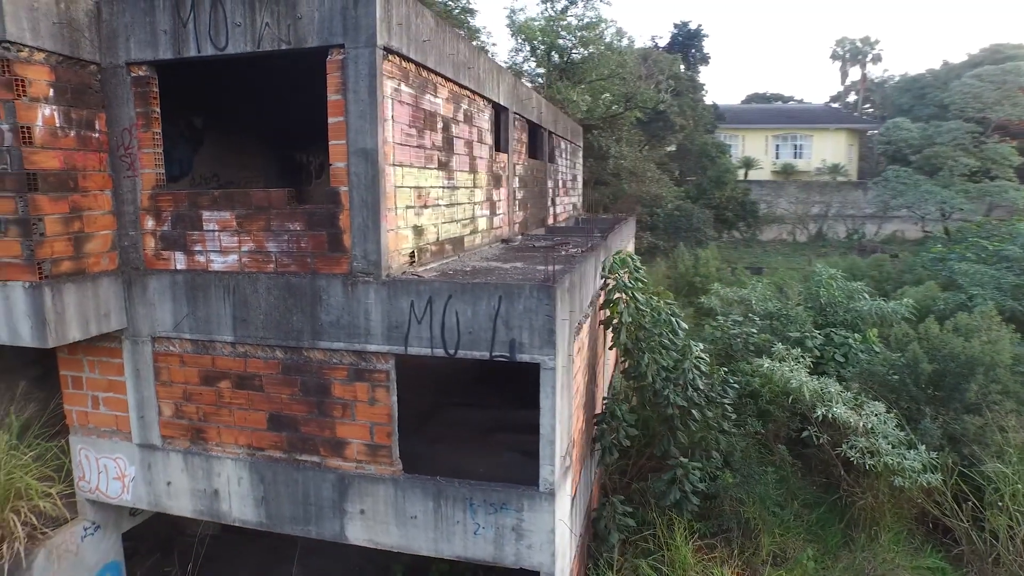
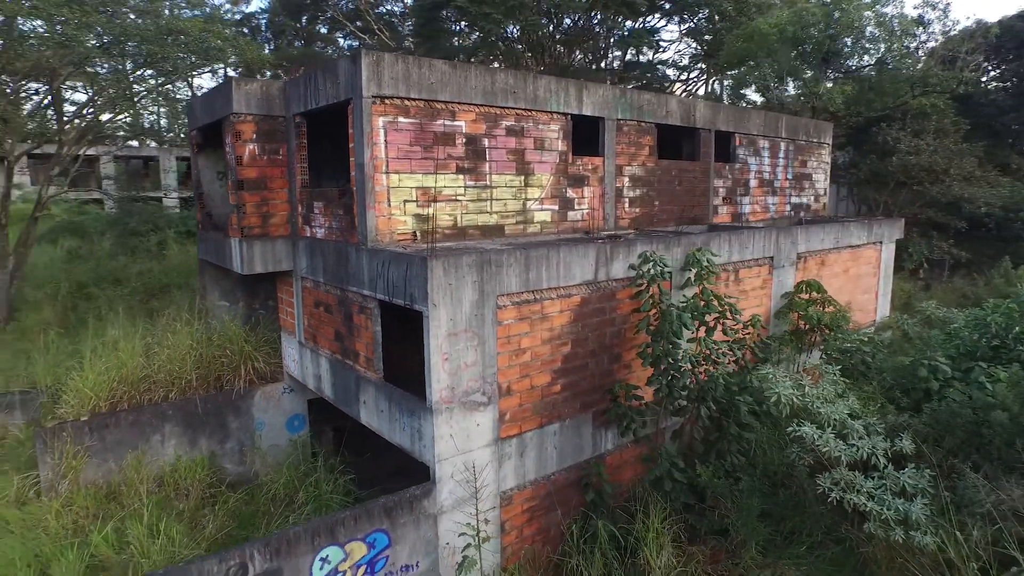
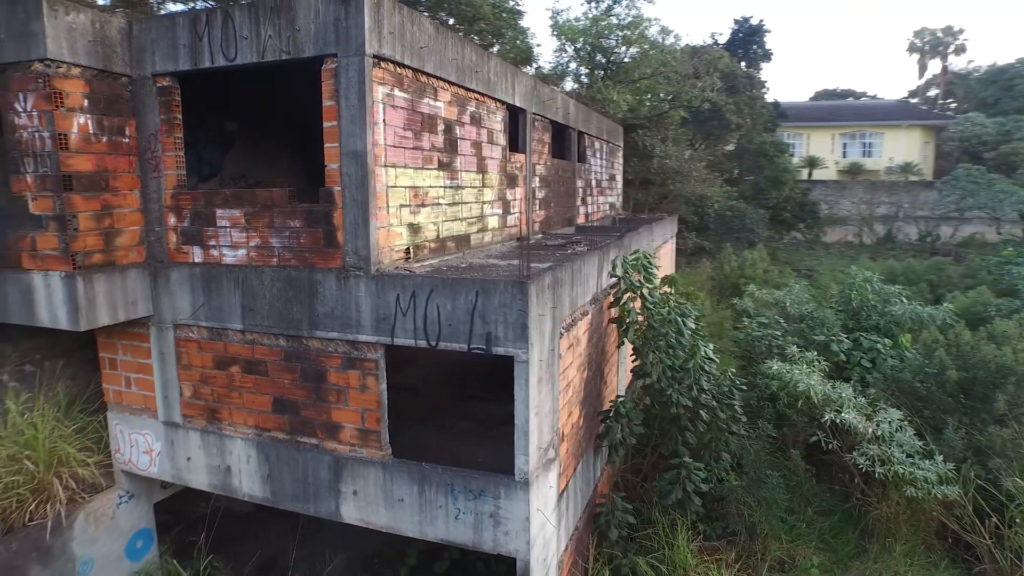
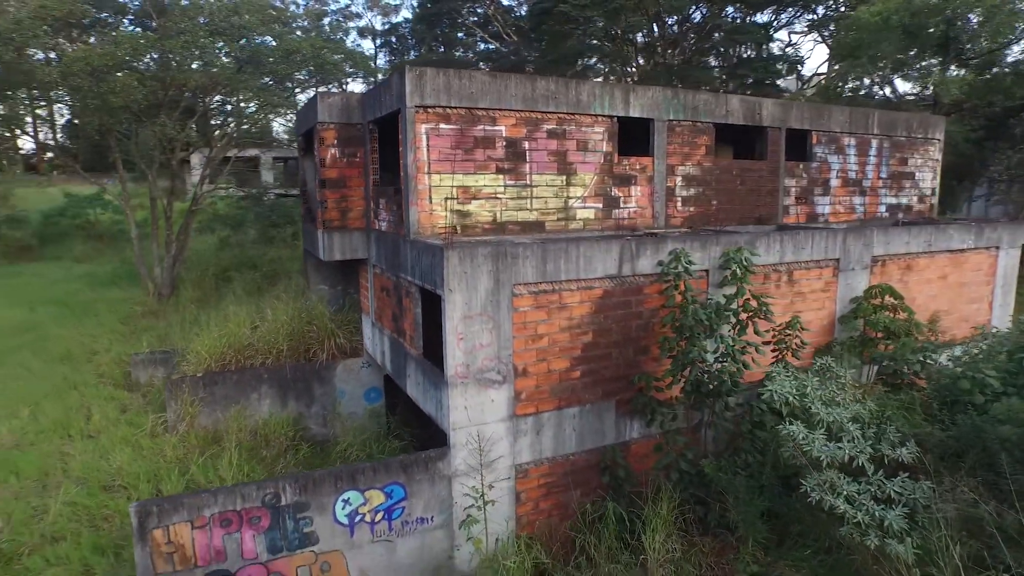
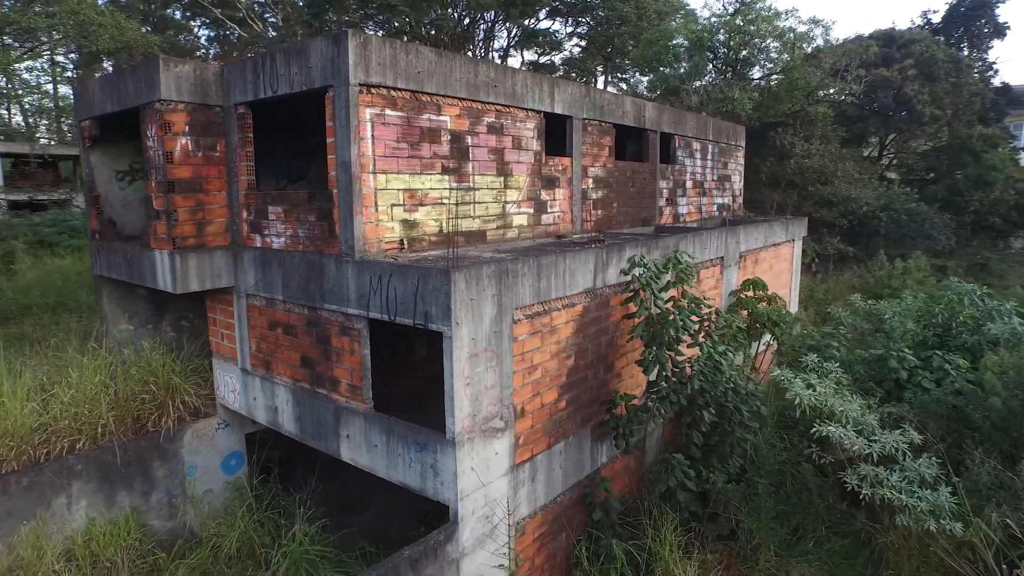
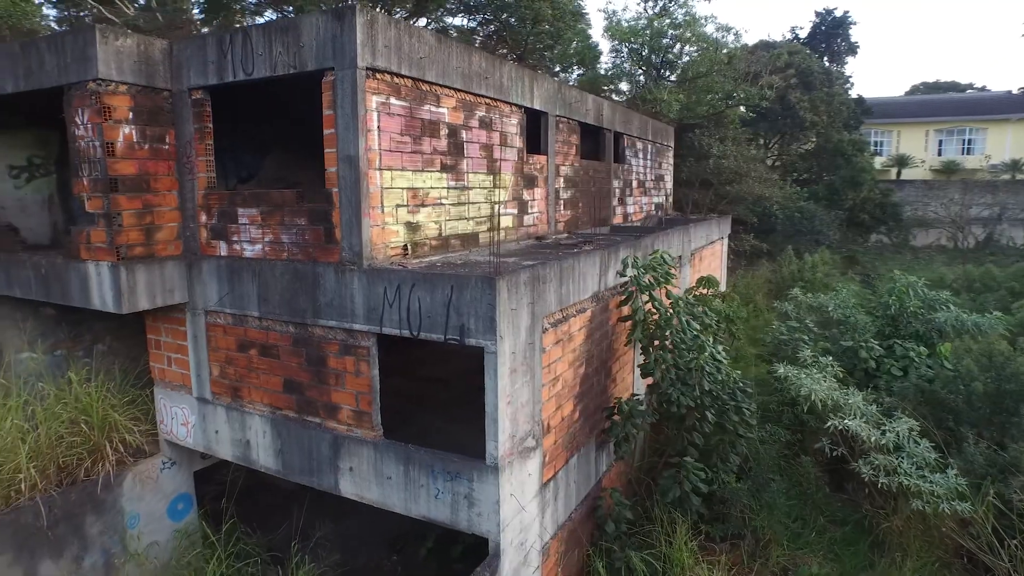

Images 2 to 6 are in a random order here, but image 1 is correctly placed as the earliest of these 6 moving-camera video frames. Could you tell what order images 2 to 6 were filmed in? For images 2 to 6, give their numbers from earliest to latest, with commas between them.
3, 6, 5, 2, 4
